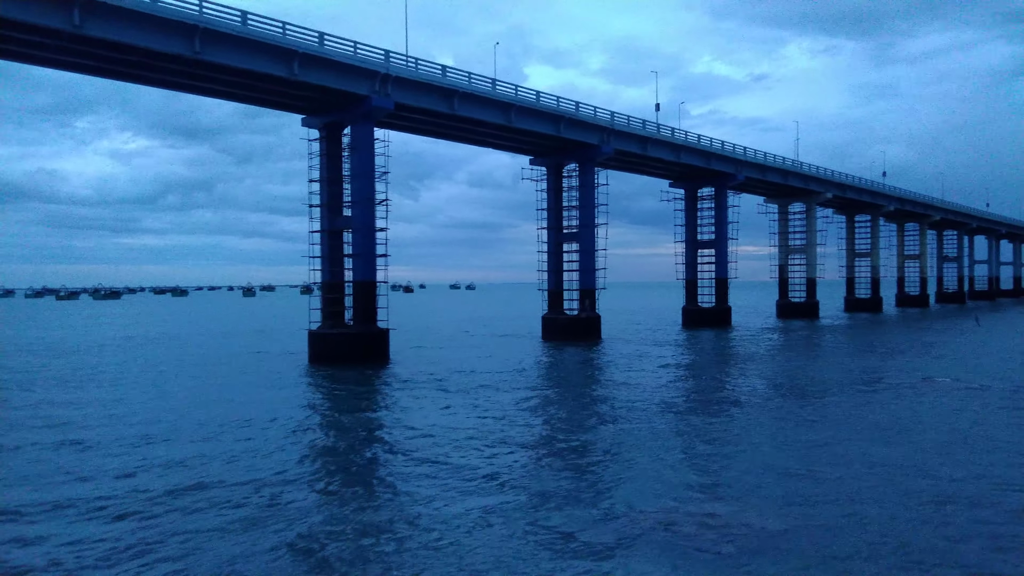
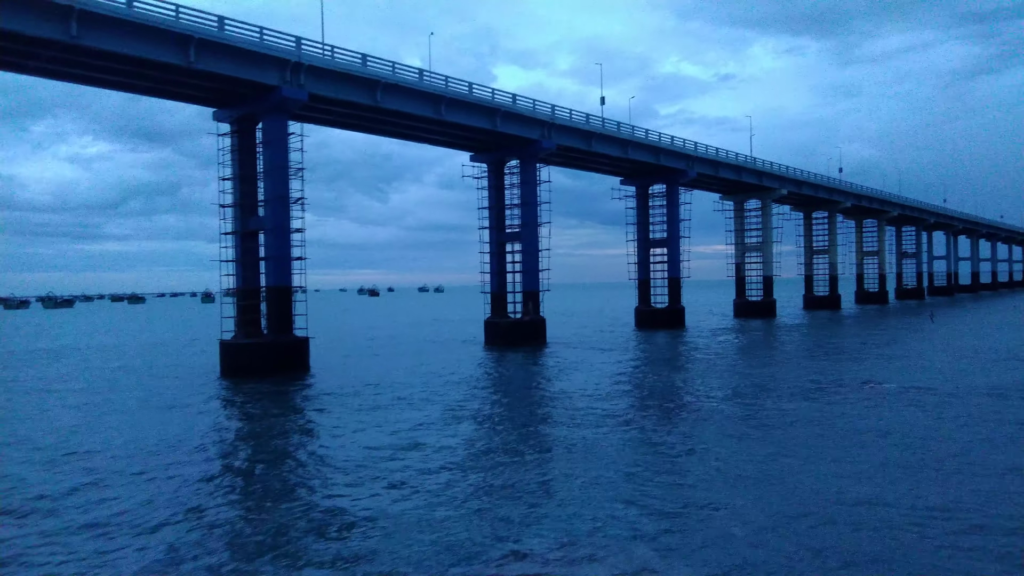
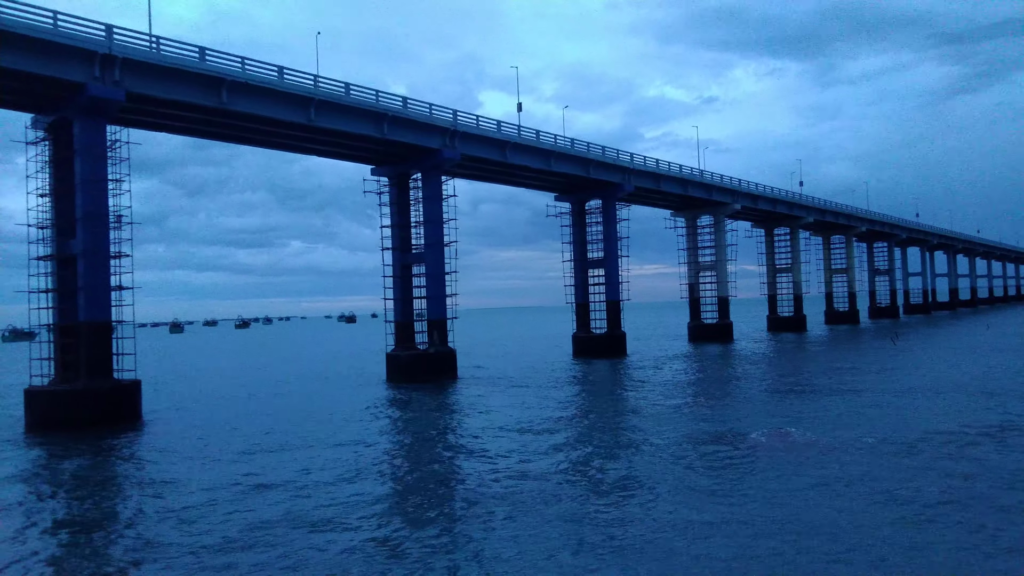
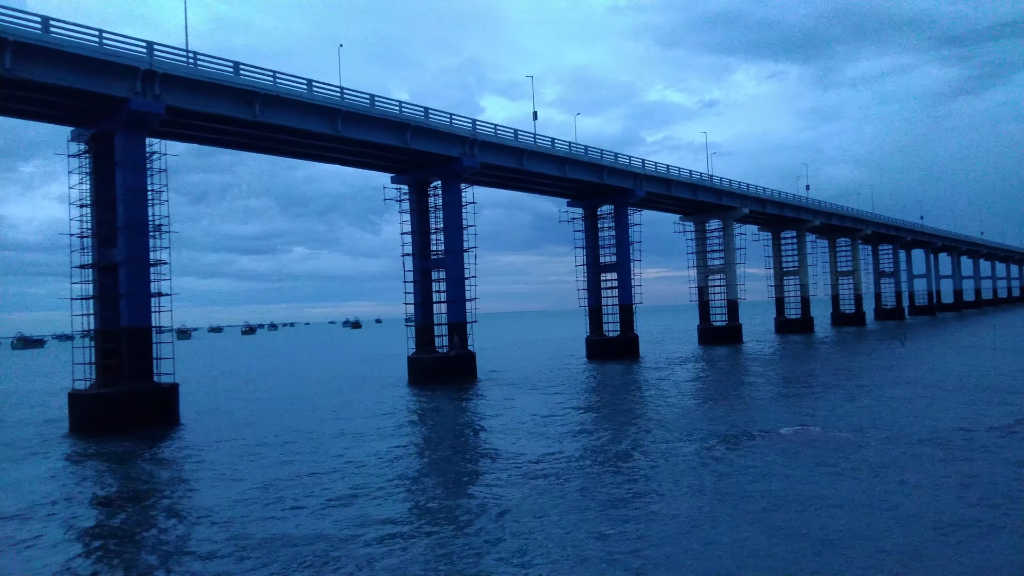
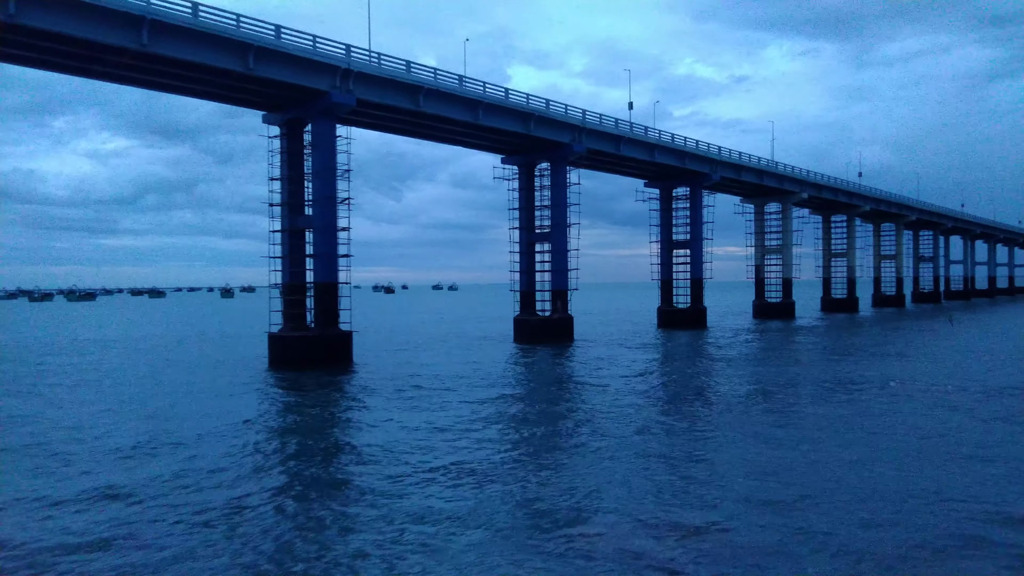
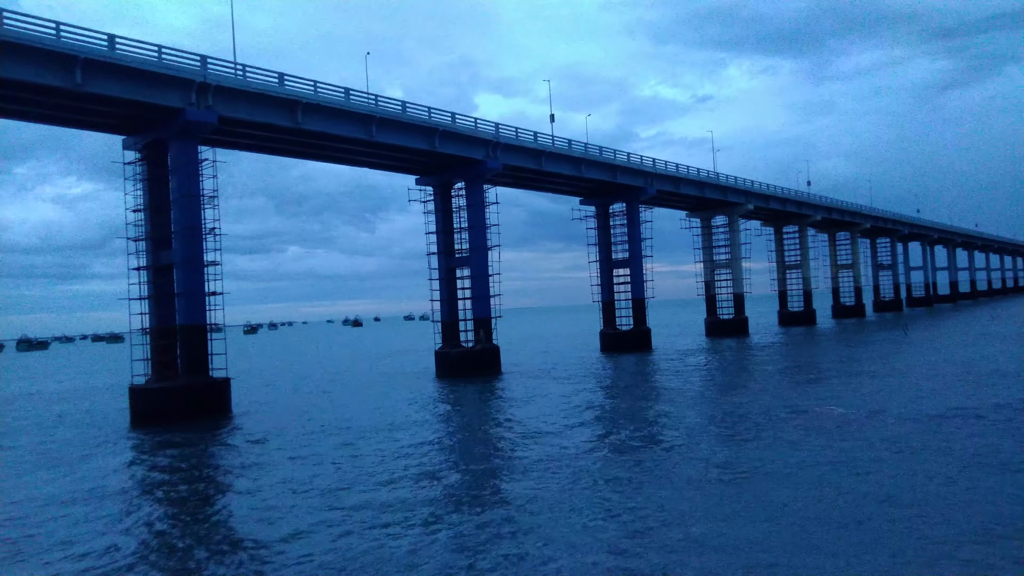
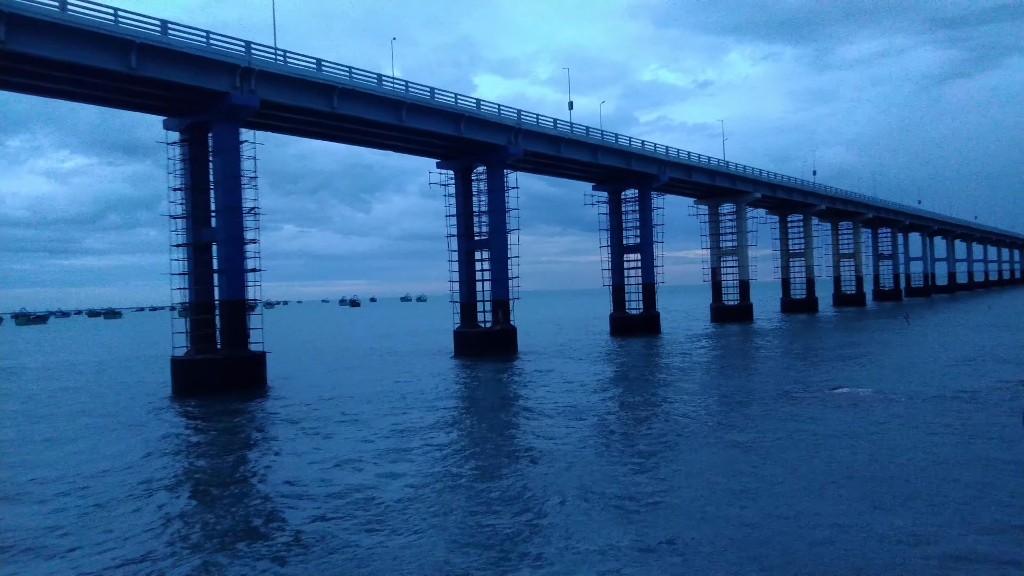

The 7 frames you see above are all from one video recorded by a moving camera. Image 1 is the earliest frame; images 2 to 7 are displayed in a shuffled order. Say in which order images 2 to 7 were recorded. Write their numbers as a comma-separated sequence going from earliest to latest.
5, 2, 7, 6, 4, 3
